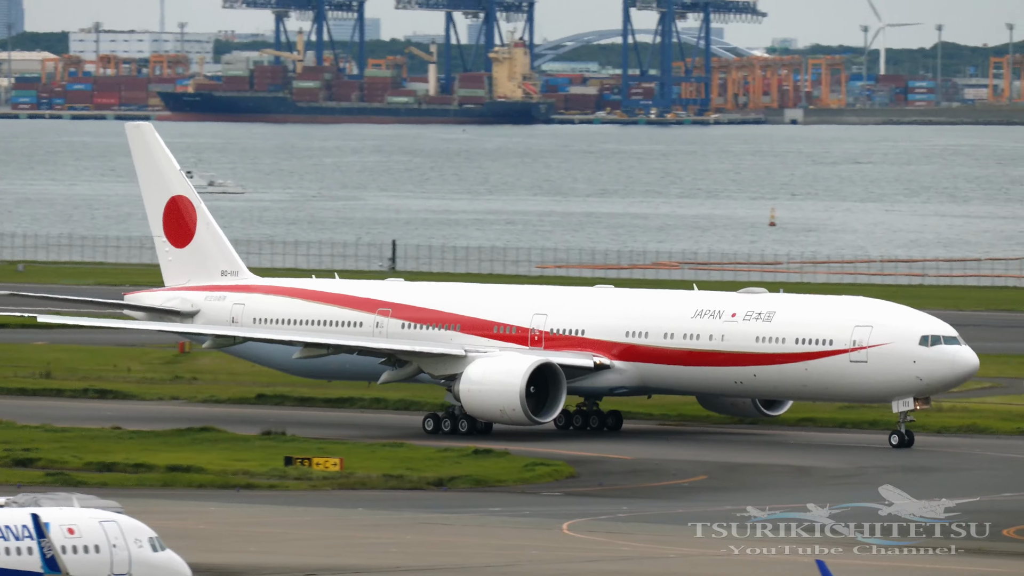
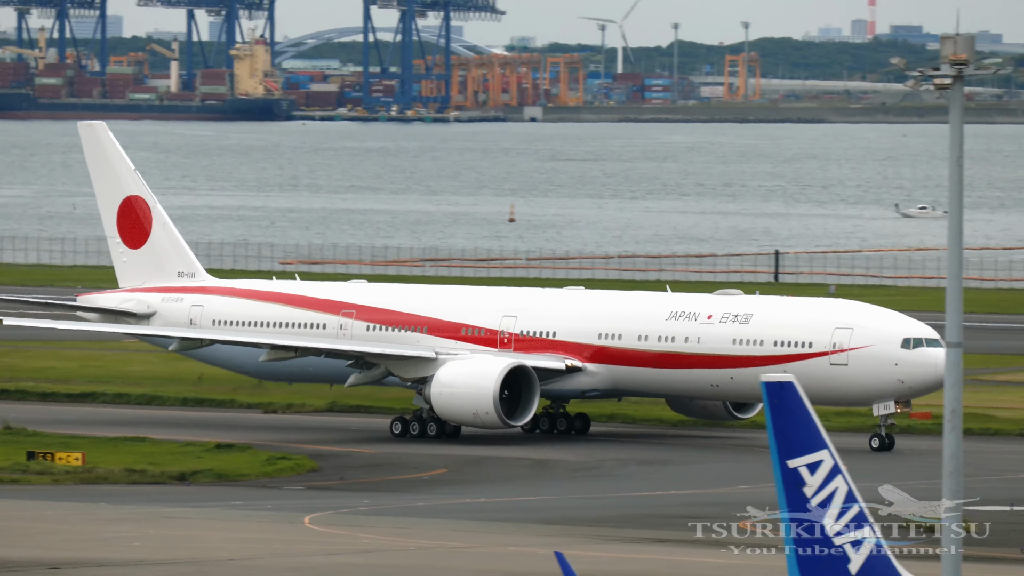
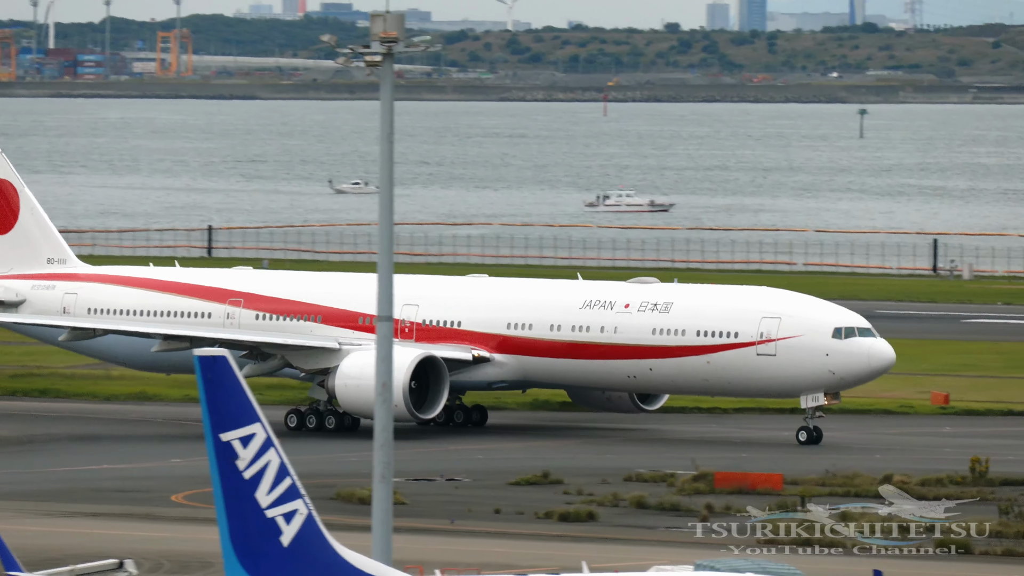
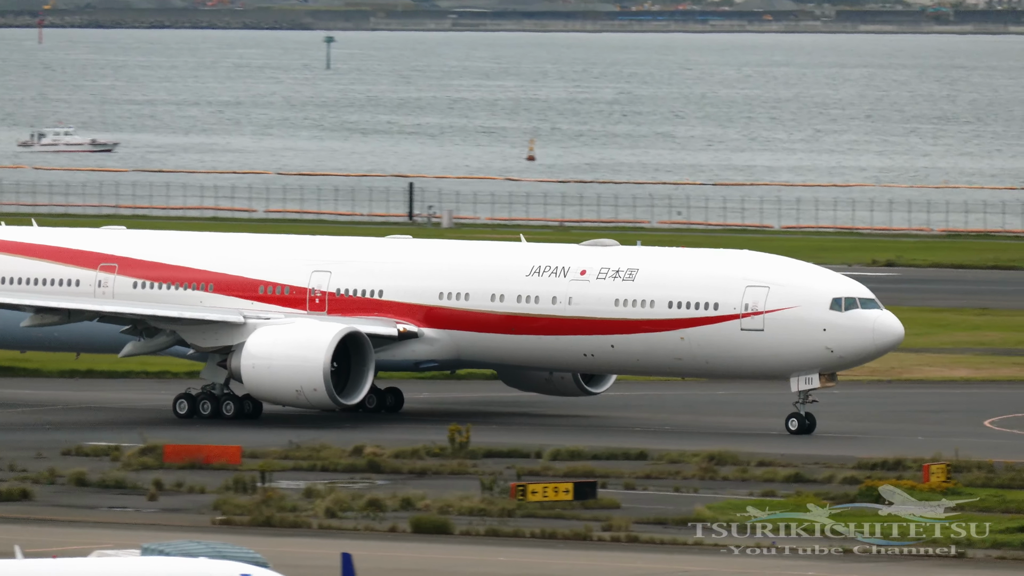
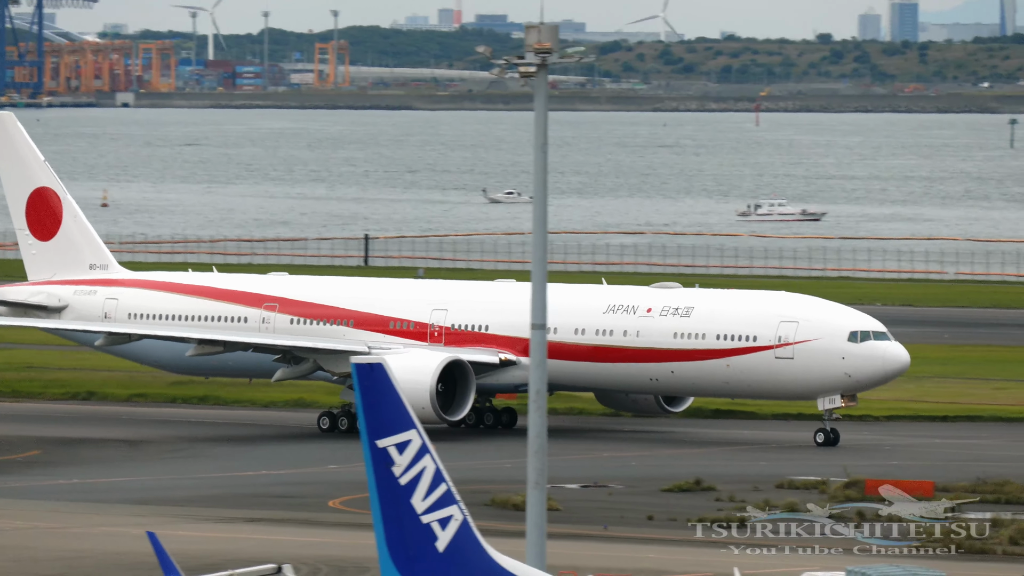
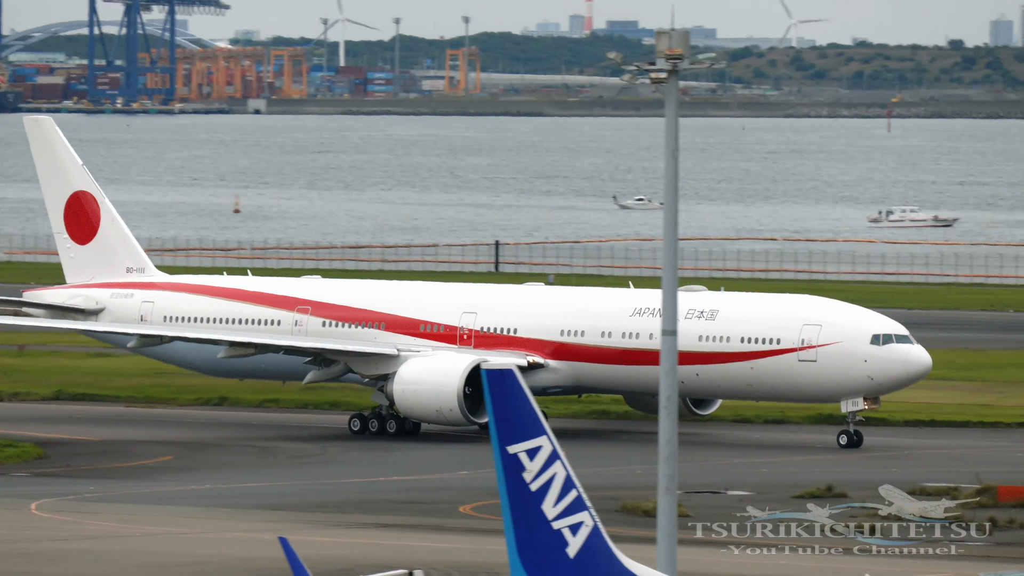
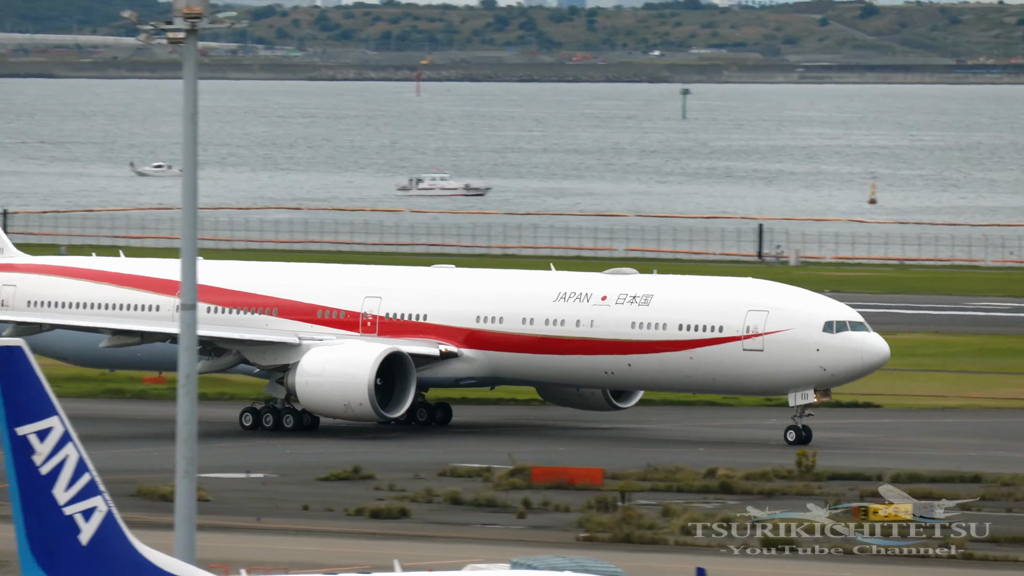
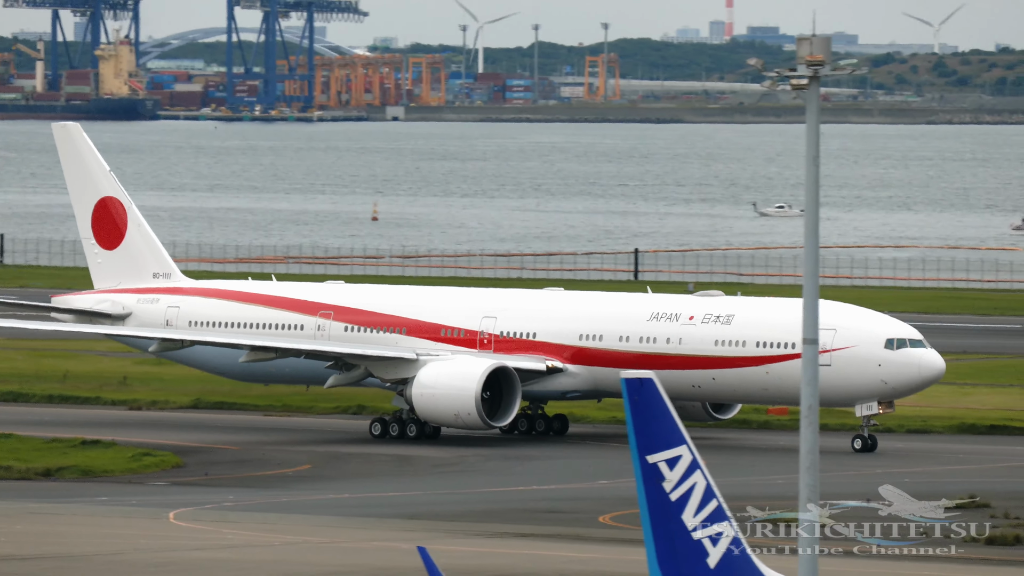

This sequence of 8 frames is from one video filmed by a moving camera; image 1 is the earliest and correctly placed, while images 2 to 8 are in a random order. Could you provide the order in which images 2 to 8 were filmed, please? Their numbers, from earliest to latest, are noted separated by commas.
2, 8, 6, 5, 3, 7, 4
